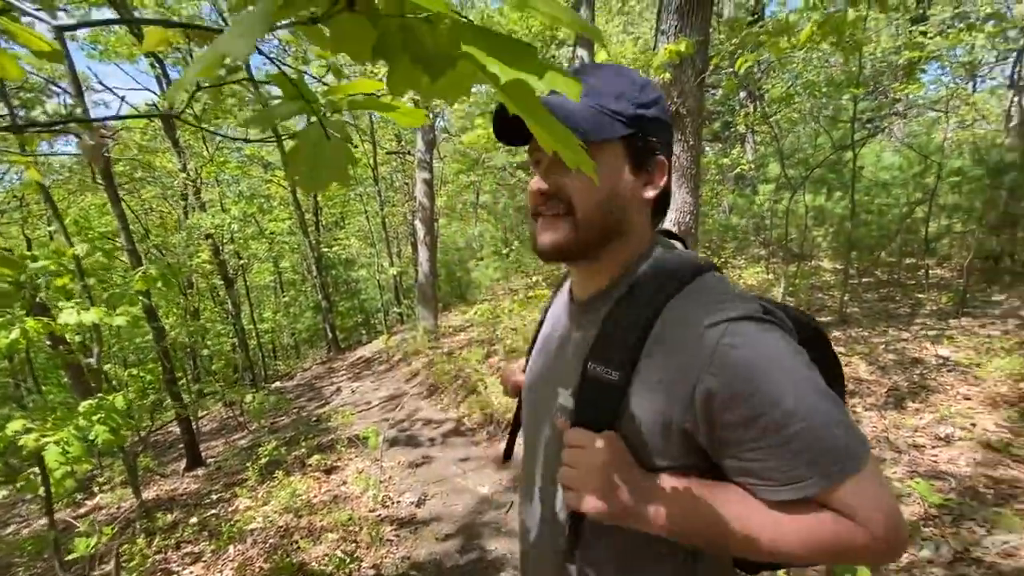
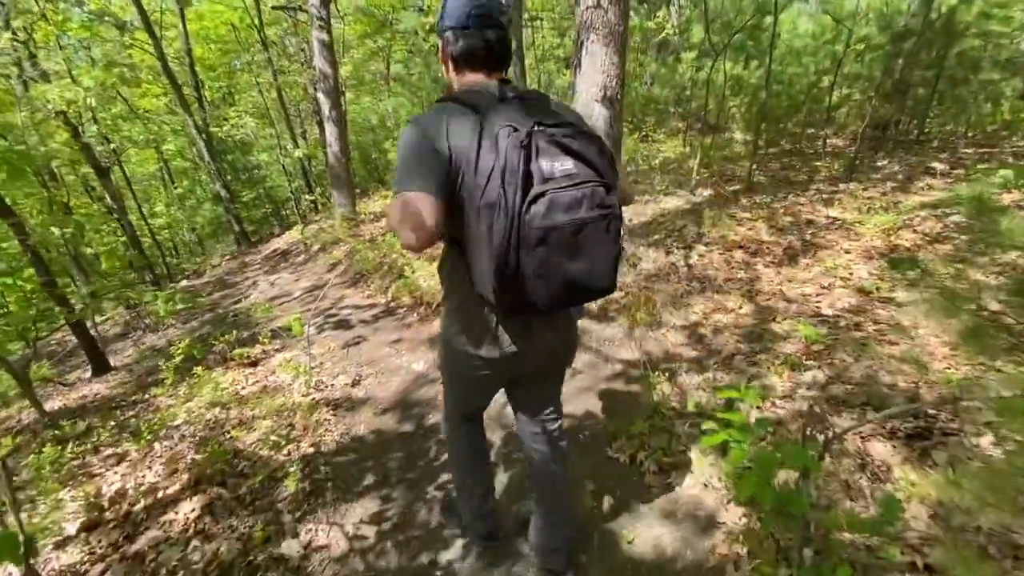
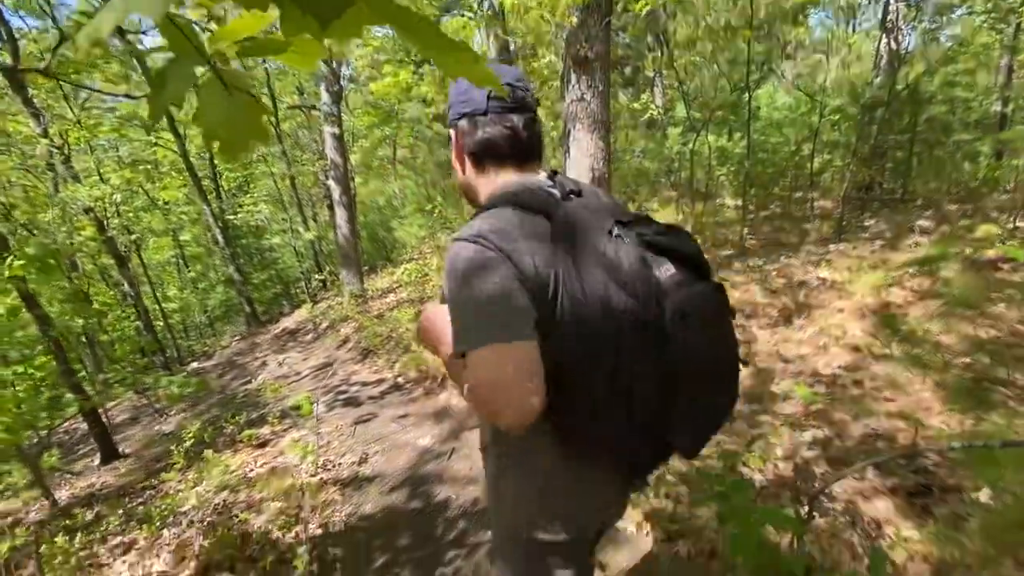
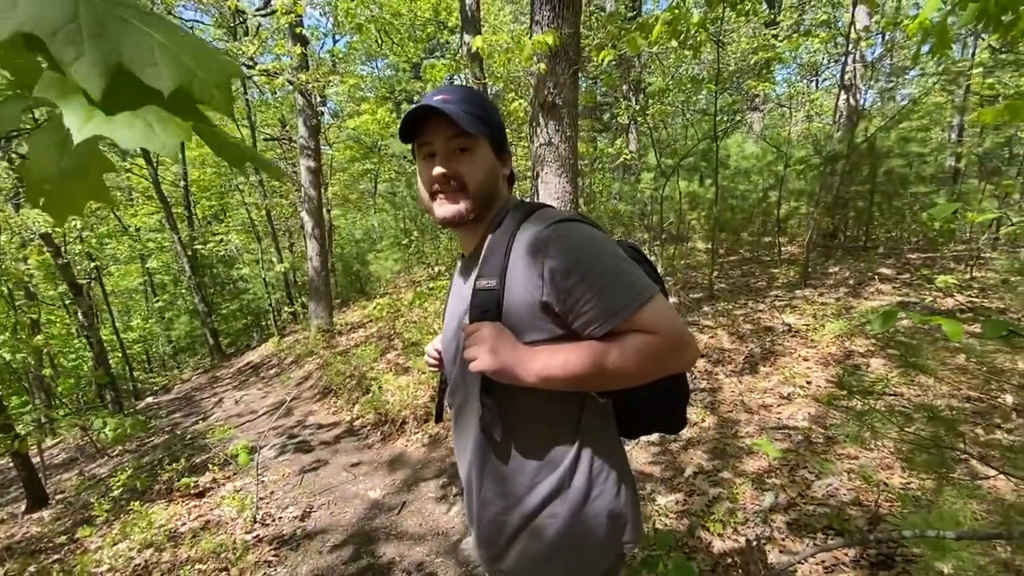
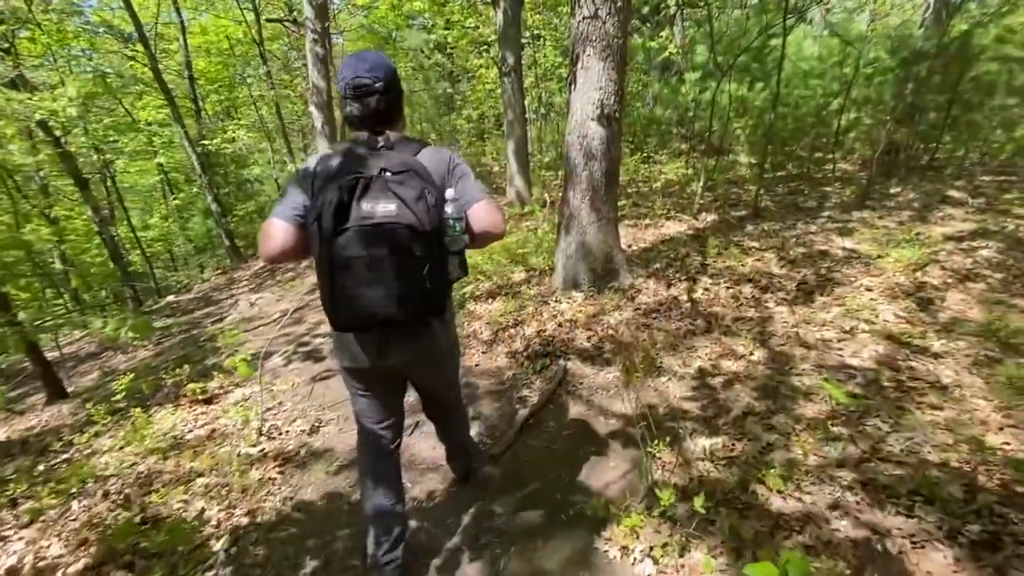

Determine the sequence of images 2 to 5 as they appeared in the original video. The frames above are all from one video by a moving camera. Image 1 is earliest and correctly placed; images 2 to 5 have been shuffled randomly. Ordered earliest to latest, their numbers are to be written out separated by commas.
4, 3, 2, 5
